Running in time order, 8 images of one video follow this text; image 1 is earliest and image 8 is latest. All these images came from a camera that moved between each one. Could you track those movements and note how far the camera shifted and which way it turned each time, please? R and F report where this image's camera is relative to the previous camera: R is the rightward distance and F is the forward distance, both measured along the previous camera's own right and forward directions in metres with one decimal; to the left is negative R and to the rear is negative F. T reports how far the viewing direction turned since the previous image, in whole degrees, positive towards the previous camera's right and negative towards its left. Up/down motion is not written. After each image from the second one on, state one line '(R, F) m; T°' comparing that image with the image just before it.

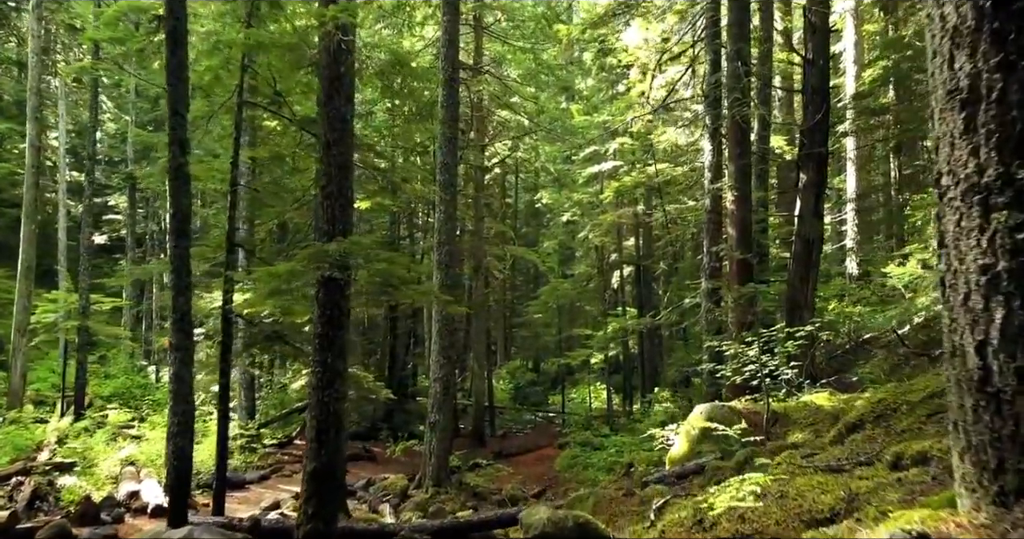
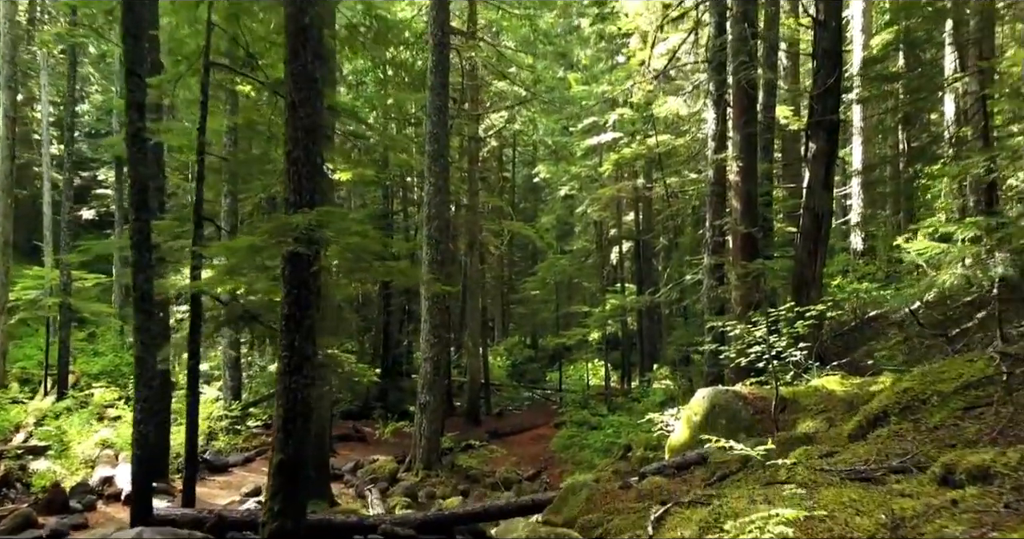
(+0.1, +0.6) m; 0°
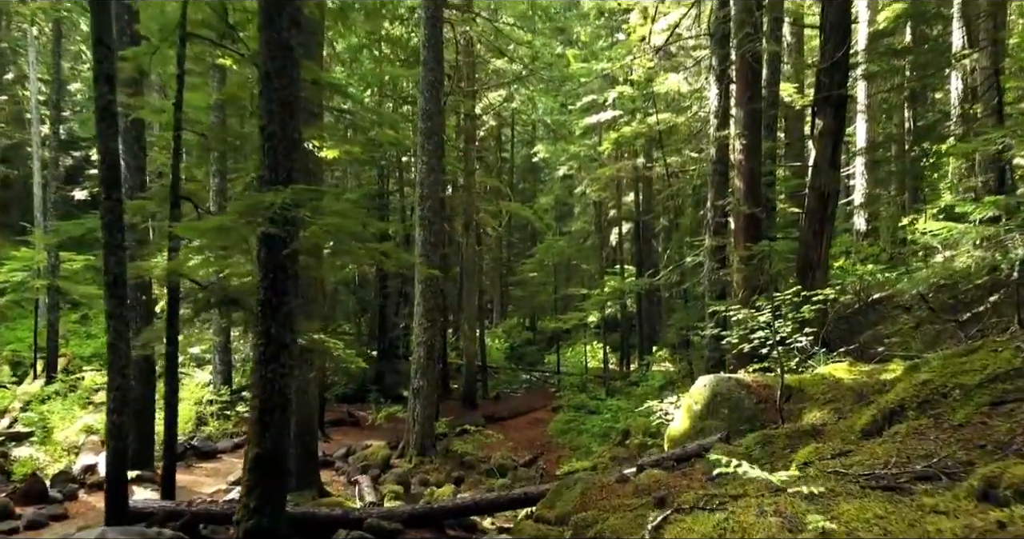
(+0.1, +0.4) m; 0°
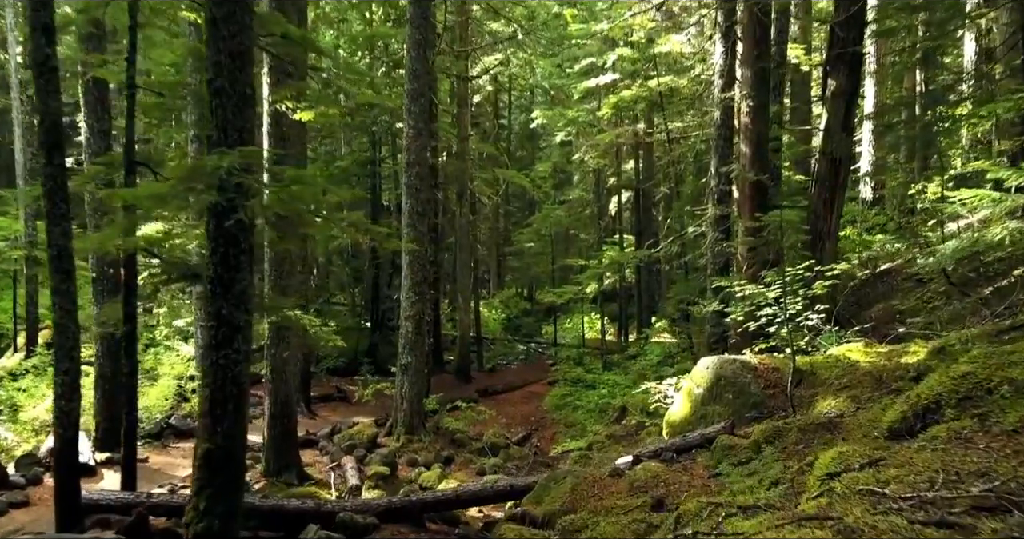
(+0.1, +0.7) m; 0°
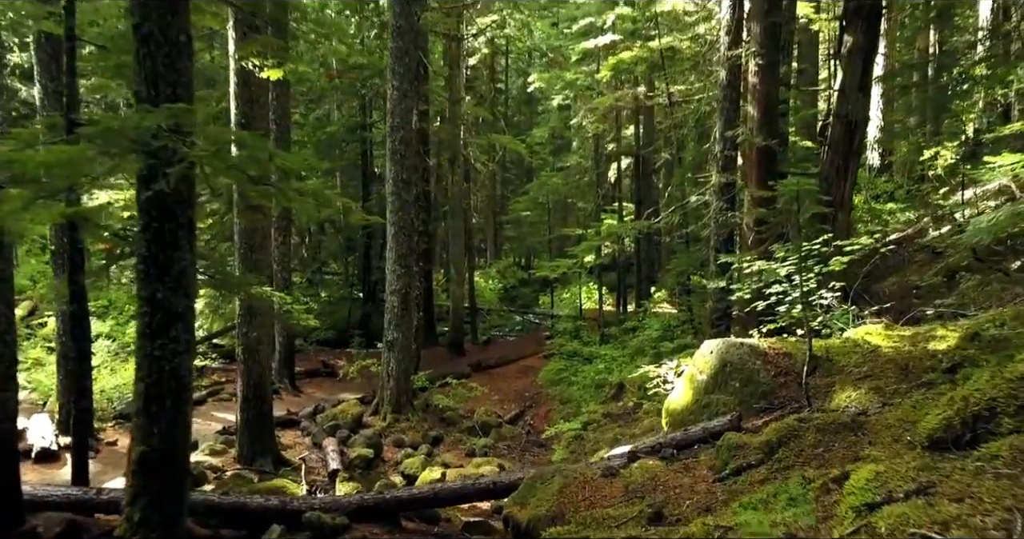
(+0.1, +0.7) m; 0°
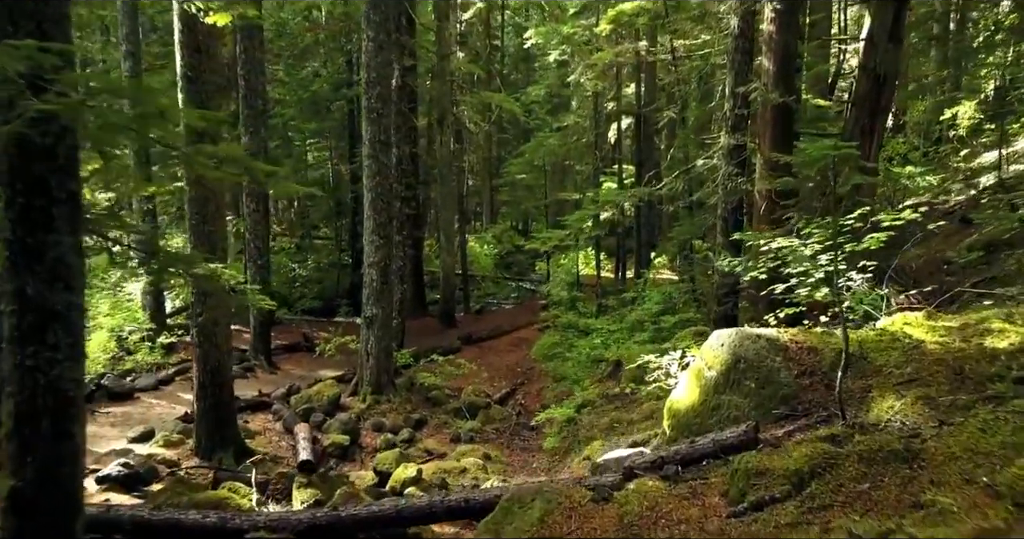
(+0.2, +1.0) m; 0°
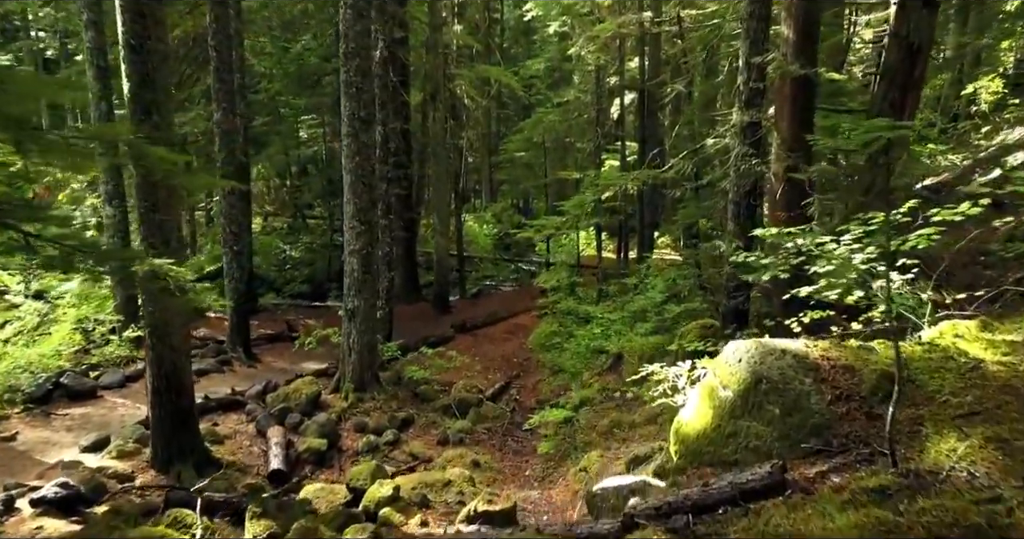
(+0.1, +0.8) m; 0°
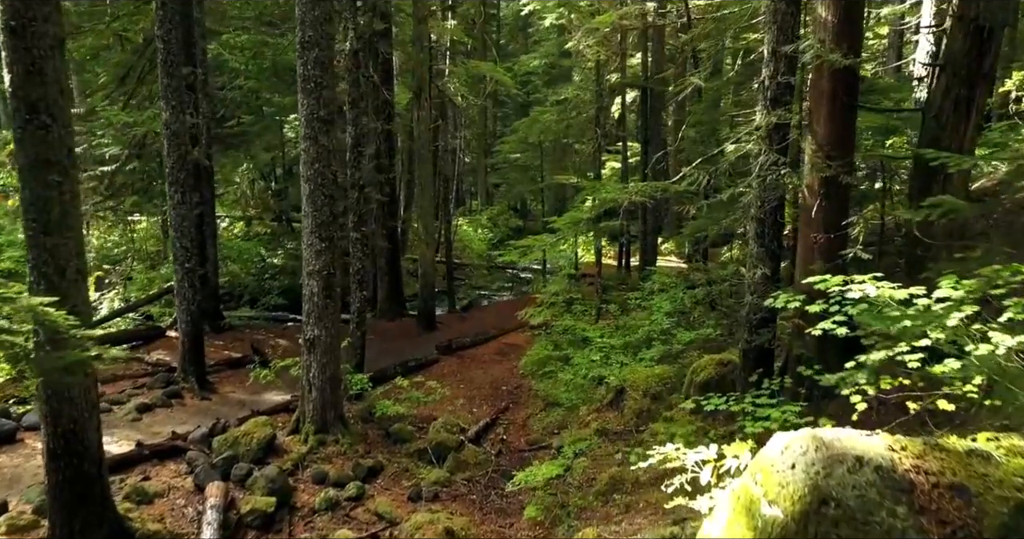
(+0.2, +1.4) m; 0°
